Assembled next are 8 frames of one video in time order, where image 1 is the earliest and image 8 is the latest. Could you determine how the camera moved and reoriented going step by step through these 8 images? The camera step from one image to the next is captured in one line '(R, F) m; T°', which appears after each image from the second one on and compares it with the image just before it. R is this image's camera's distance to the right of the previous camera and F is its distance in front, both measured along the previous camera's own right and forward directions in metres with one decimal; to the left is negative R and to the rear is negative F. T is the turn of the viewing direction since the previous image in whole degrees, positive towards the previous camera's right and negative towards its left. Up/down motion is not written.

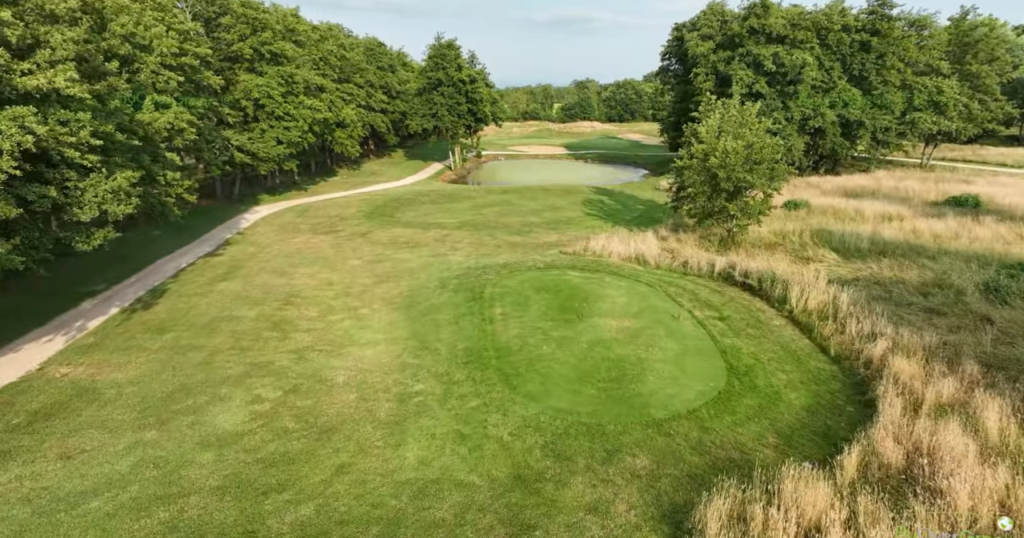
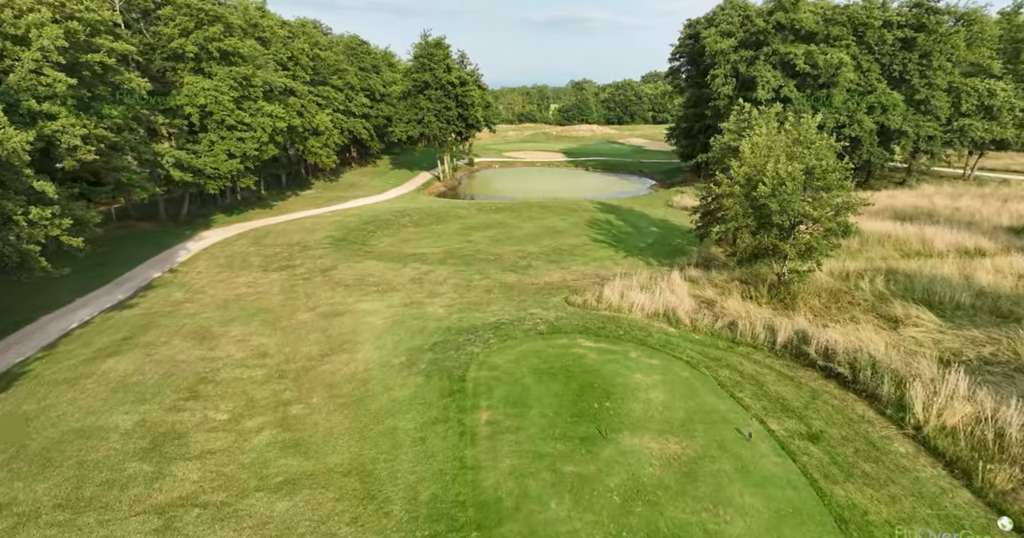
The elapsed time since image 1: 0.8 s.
(+0.1, +5.3) m; 0°
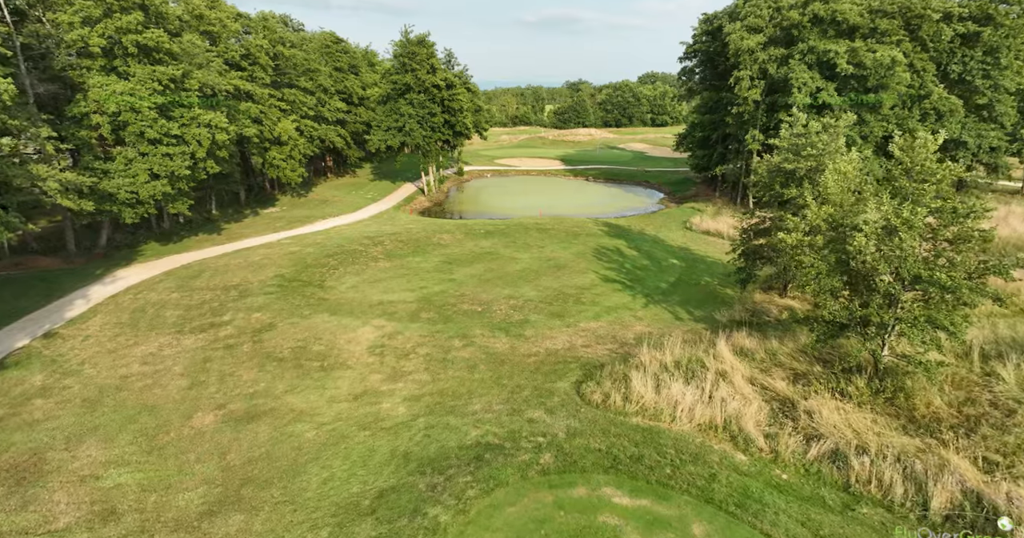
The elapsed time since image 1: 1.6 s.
(+0.1, +5.9) m; +1°
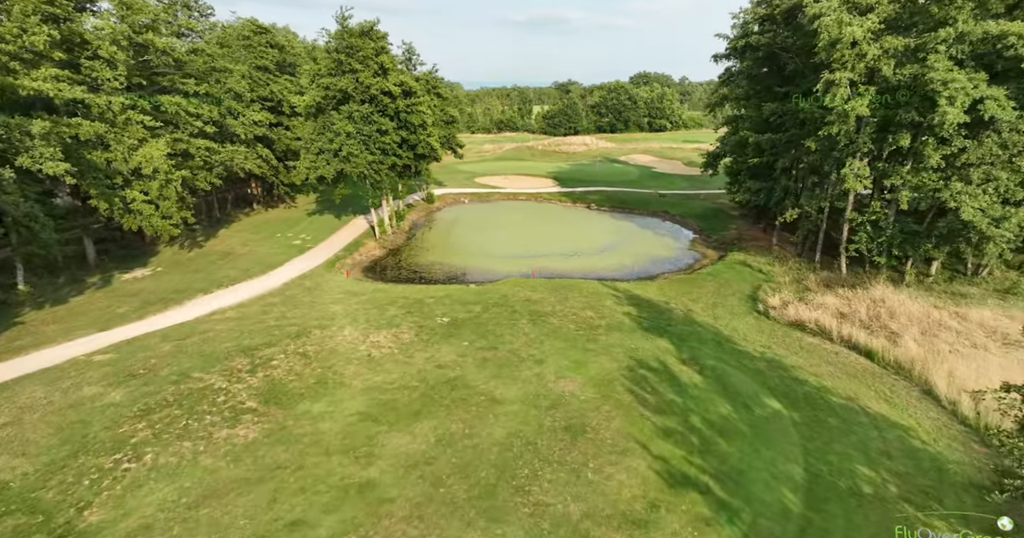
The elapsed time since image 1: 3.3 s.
(+0.3, +13.2) m; +1°
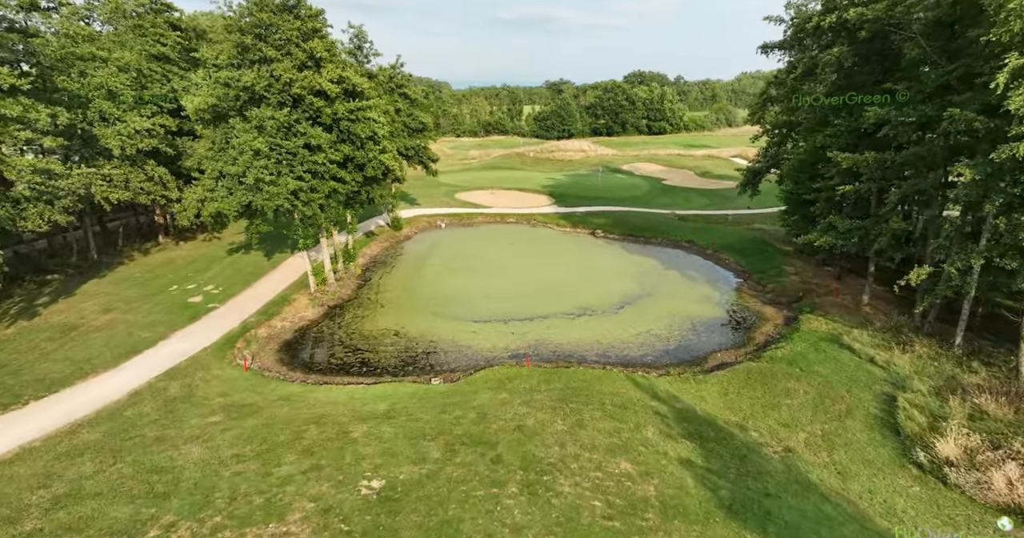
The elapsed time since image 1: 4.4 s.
(+0.3, +10.5) m; +1°
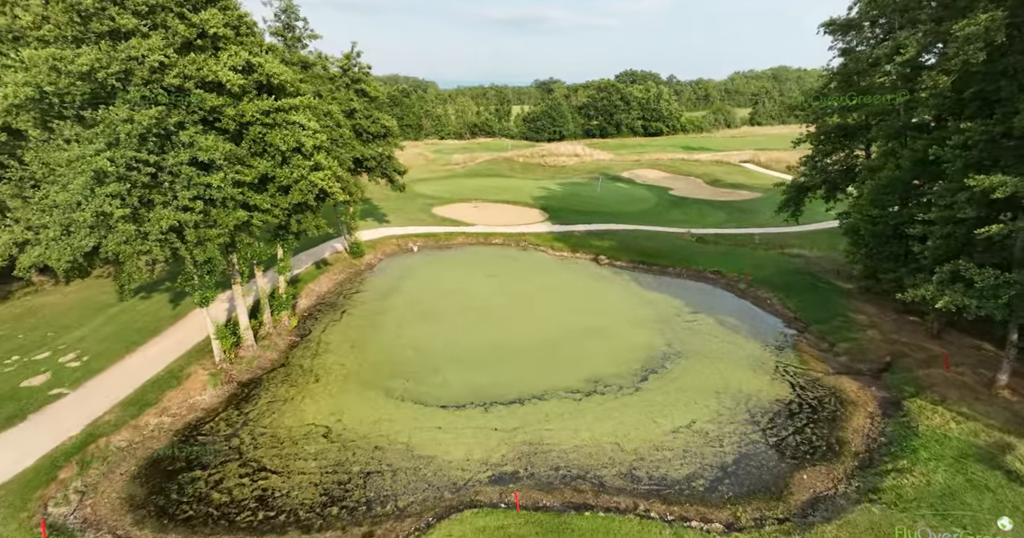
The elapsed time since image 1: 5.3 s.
(+0.3, +8.0) m; +1°
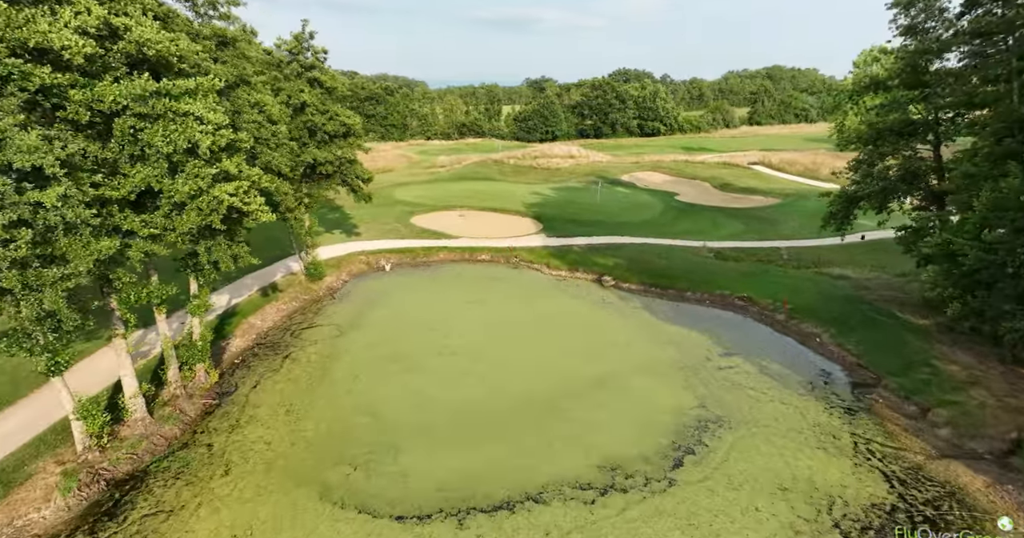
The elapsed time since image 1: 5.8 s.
(+0.2, +6.0) m; +1°
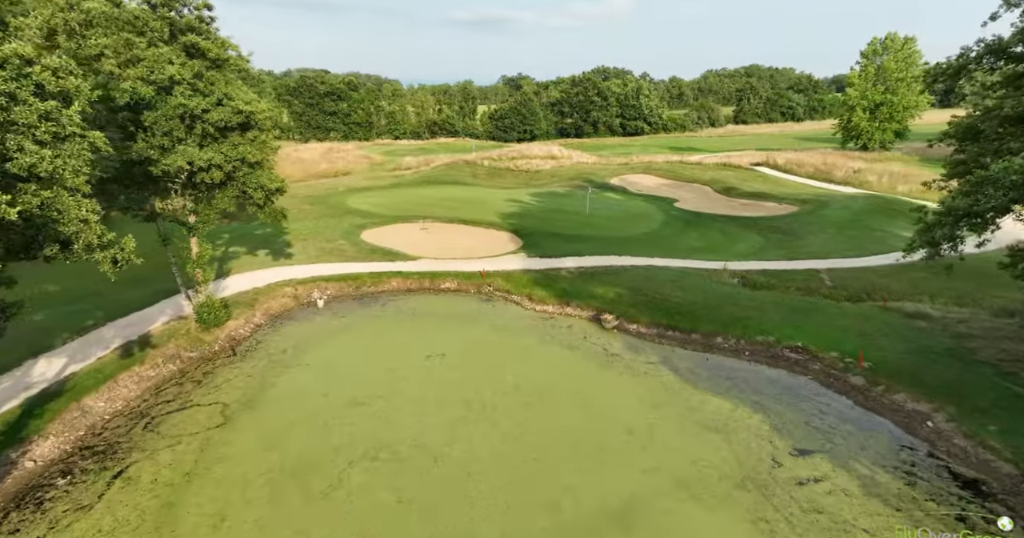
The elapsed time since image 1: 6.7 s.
(+0.4, +8.4) m; +2°
